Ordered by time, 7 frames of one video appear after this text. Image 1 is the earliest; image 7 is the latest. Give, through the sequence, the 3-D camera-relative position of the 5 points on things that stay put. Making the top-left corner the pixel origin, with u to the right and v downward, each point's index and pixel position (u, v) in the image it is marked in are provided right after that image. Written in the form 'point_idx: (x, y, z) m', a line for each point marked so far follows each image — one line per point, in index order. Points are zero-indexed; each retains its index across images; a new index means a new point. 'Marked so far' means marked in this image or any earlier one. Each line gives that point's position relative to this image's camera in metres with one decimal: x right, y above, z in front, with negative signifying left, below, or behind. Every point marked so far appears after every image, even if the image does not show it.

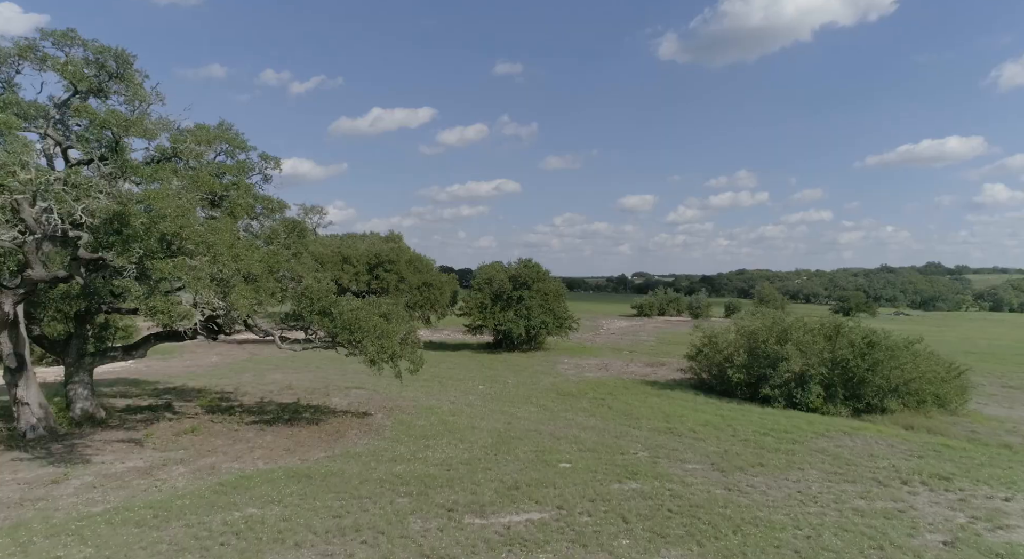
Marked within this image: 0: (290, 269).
0: (-6.9, +0.4, +20.1) m
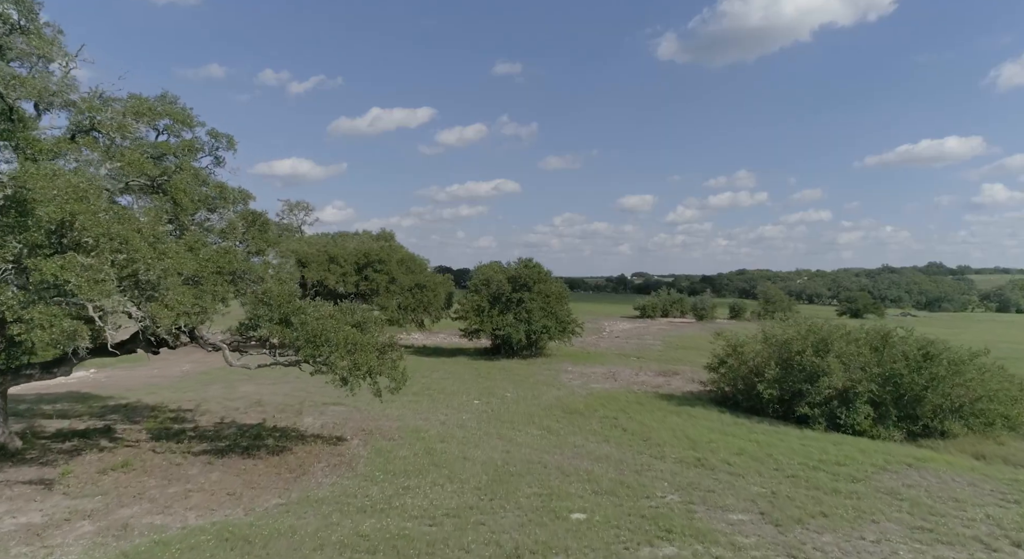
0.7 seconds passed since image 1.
0: (-6.9, +0.3, +16.9) m
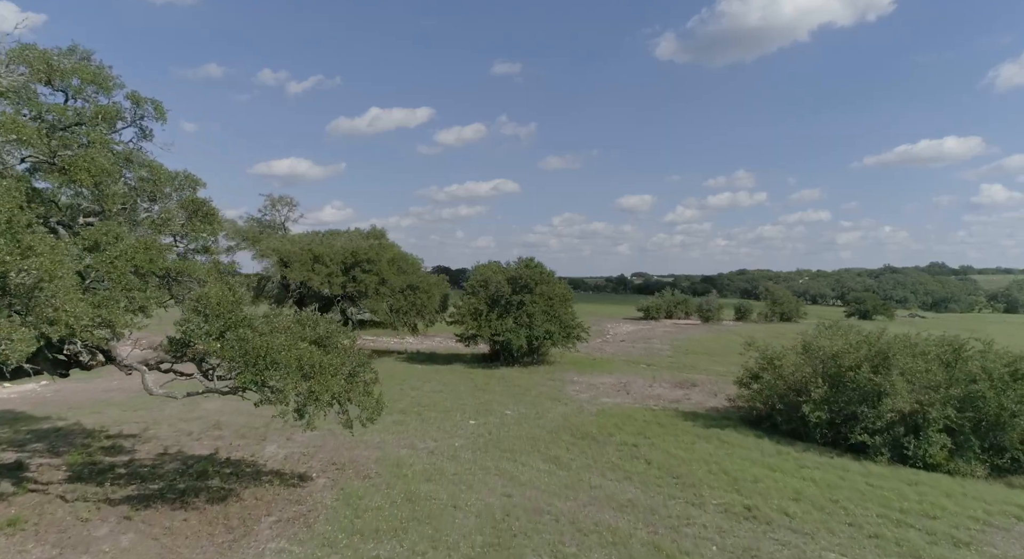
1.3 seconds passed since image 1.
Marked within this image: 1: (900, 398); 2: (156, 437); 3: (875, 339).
0: (-6.9, +0.2, +13.5) m
1: (+10.3, -3.1, +17.2) m
2: (-10.3, -4.6, +18.9) m
3: (+10.7, -1.8, +19.3) m
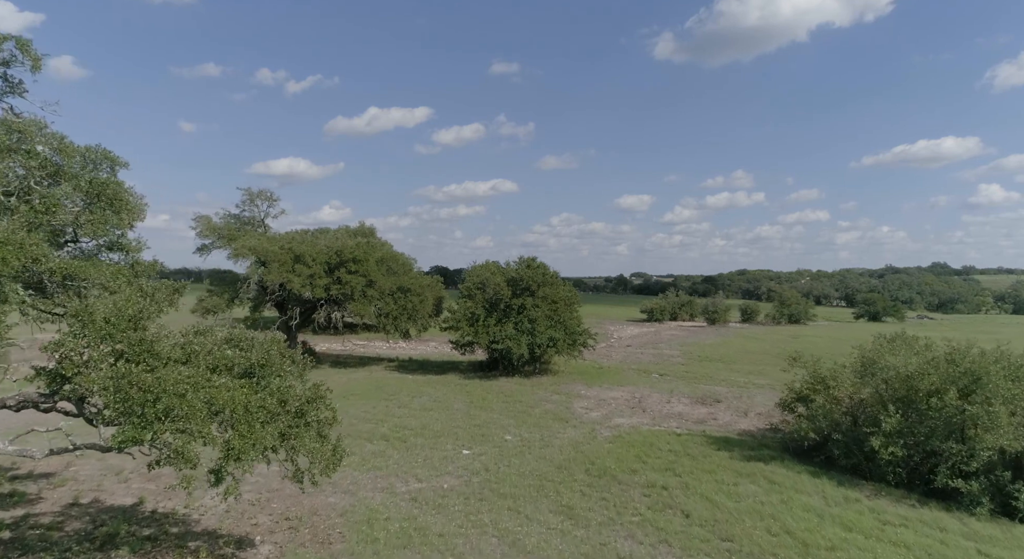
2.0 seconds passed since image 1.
0: (-6.8, +0.1, +9.9) m
1: (+10.3, -3.2, +13.7) m
2: (-10.3, -4.6, +15.3) m
3: (+10.8, -1.9, +15.7) m
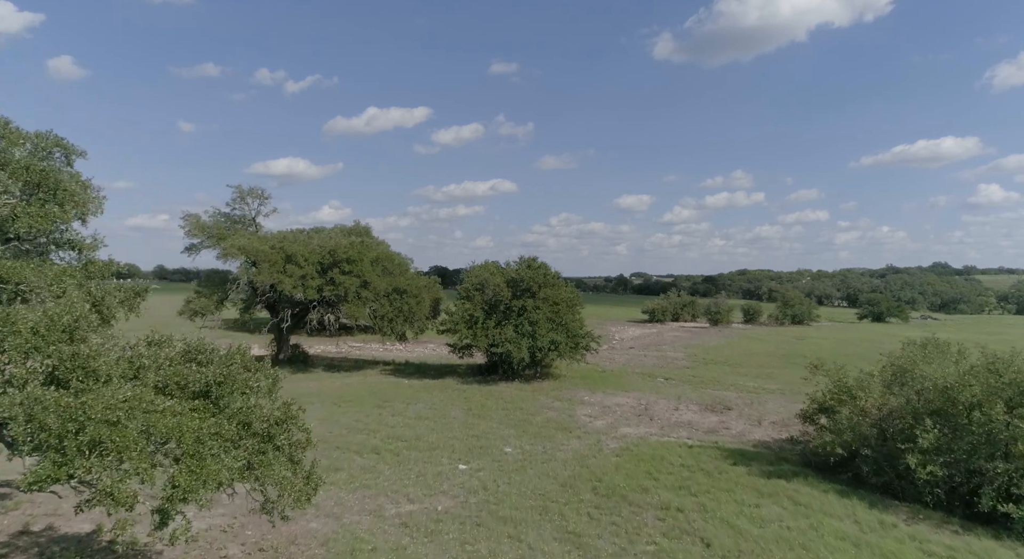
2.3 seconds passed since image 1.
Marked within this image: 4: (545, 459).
0: (-6.8, +0.1, +8.5) m
1: (+10.3, -3.3, +12.3) m
2: (-10.3, -4.7, +13.9) m
3: (+10.8, -1.9, +14.3) m
4: (+0.9, -5.1, +18.8) m
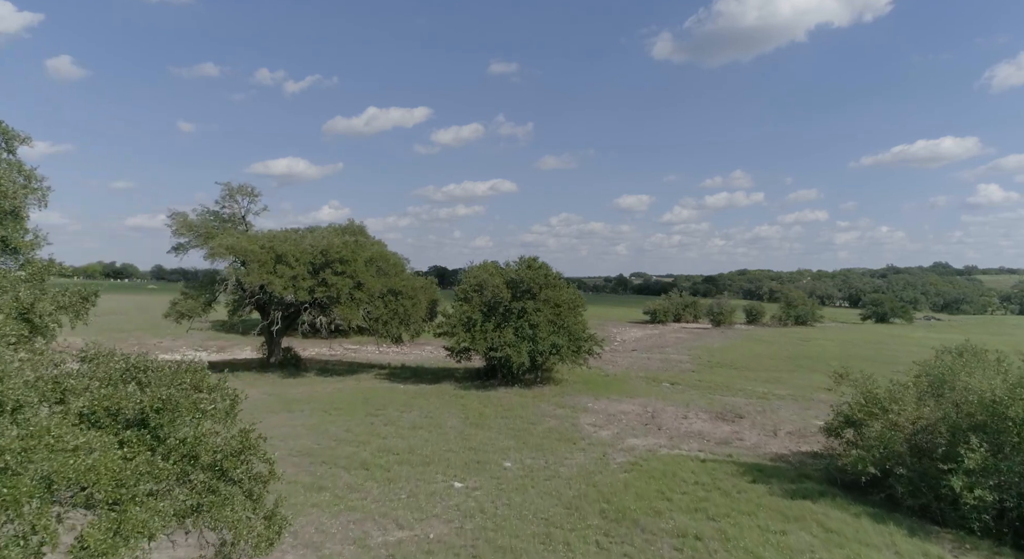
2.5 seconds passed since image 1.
0: (-6.8, 0.0, +7.0) m
1: (+10.3, -3.3, +10.9) m
2: (-10.3, -4.7, +12.5) m
3: (+10.8, -1.9, +12.9) m
4: (+0.9, -5.2, +17.4) m
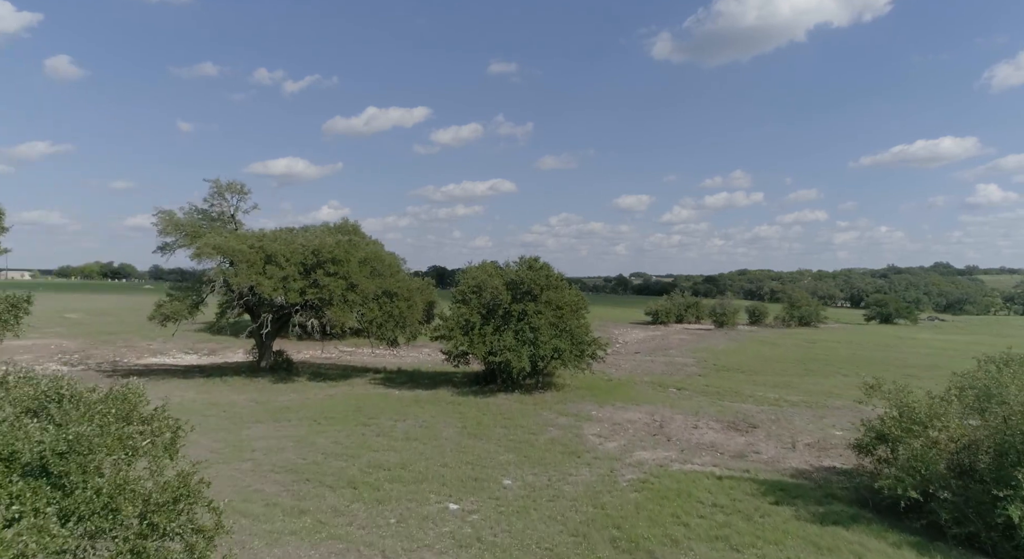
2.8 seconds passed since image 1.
0: (-6.8, 0.0, +5.6) m
1: (+10.3, -3.4, +9.5) m
2: (-10.3, -4.8, +11.1) m
3: (+10.8, -2.0, +11.5) m
4: (+1.0, -5.2, +15.9) m
